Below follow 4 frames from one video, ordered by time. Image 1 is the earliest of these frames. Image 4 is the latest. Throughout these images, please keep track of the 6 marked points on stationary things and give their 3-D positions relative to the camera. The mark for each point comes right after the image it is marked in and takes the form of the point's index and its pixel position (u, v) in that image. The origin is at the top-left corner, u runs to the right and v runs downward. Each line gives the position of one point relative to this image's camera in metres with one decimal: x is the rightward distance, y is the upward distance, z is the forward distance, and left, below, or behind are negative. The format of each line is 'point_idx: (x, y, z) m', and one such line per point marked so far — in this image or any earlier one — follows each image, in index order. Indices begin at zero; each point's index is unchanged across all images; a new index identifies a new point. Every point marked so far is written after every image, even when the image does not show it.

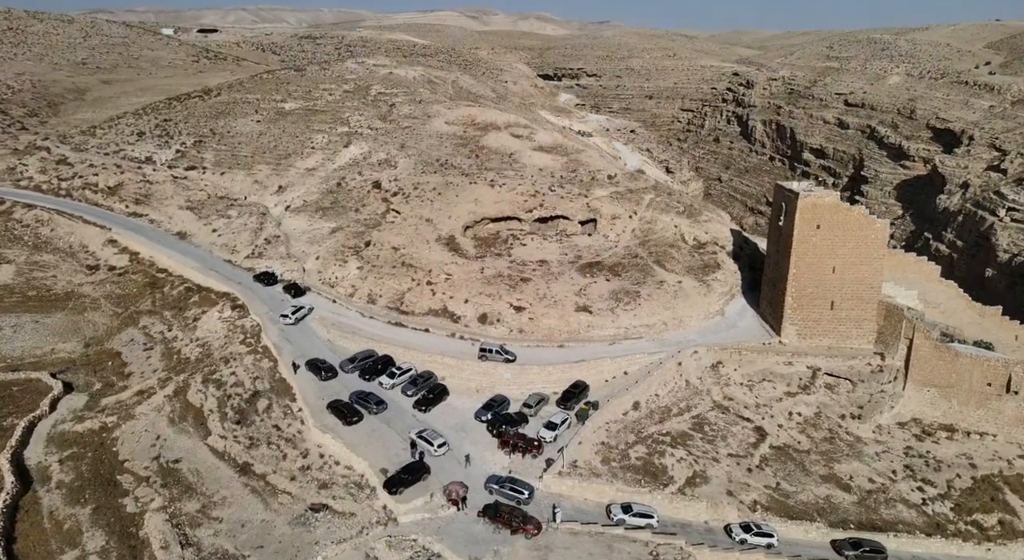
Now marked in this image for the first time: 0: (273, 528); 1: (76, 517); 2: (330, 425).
0: (-6.3, -6.5, +16.8) m
1: (-11.6, -6.3, +17.1) m
2: (-5.6, -4.4, +19.7) m
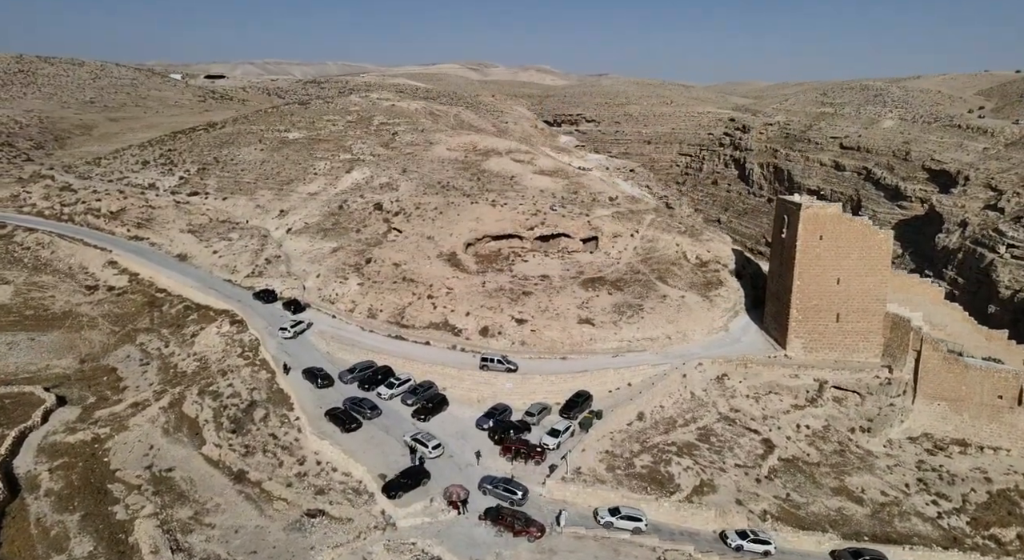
0: (-6.2, -6.4, +16.2) m
1: (-11.5, -6.2, +16.5) m
2: (-5.5, -4.6, +19.2) m
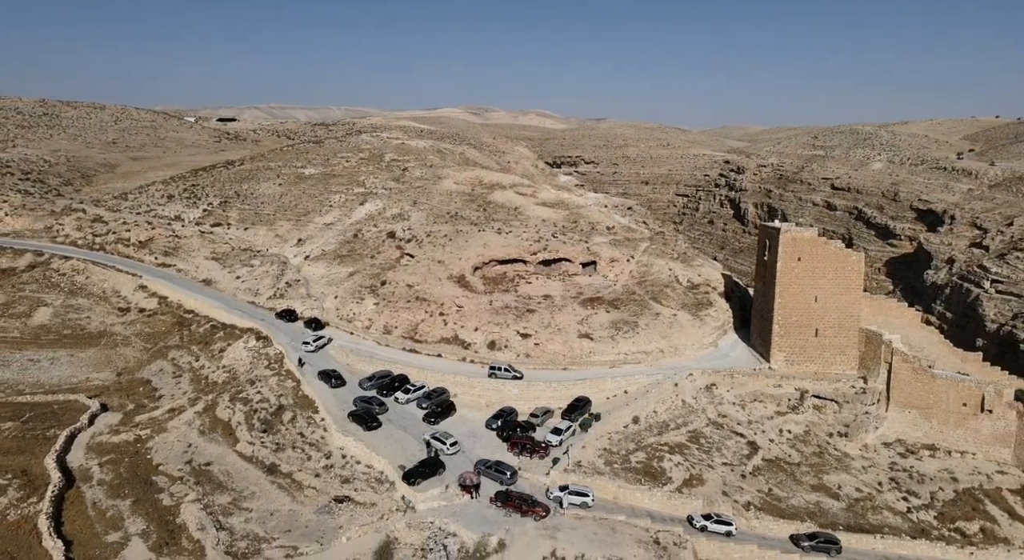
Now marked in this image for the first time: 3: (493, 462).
0: (-6.0, -6.6, +18.1) m
1: (-11.3, -6.5, +18.3) m
2: (-5.3, -5.0, +21.2) m
3: (-0.6, -5.5, +19.5) m
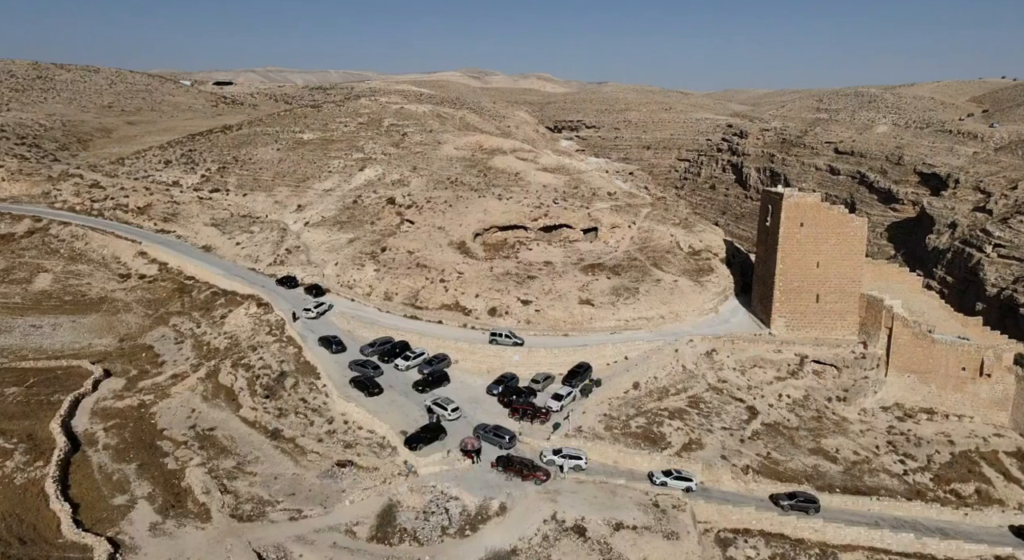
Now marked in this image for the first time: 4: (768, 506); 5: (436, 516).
0: (-5.9, -5.7, +18.3) m
1: (-11.3, -5.5, +18.5) m
2: (-5.3, -3.9, +21.3) m
3: (-0.6, -4.5, +19.7) m
4: (+7.6, -6.7, +18.9) m
5: (-2.0, -6.1, +16.5) m
